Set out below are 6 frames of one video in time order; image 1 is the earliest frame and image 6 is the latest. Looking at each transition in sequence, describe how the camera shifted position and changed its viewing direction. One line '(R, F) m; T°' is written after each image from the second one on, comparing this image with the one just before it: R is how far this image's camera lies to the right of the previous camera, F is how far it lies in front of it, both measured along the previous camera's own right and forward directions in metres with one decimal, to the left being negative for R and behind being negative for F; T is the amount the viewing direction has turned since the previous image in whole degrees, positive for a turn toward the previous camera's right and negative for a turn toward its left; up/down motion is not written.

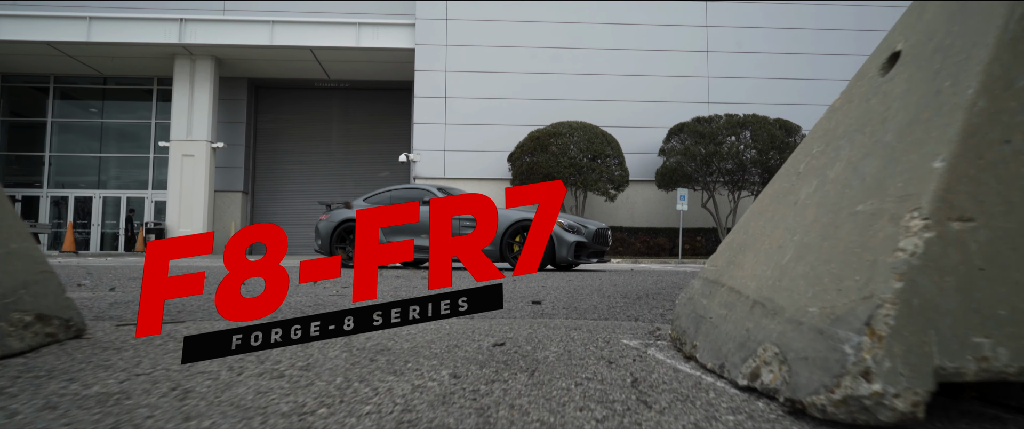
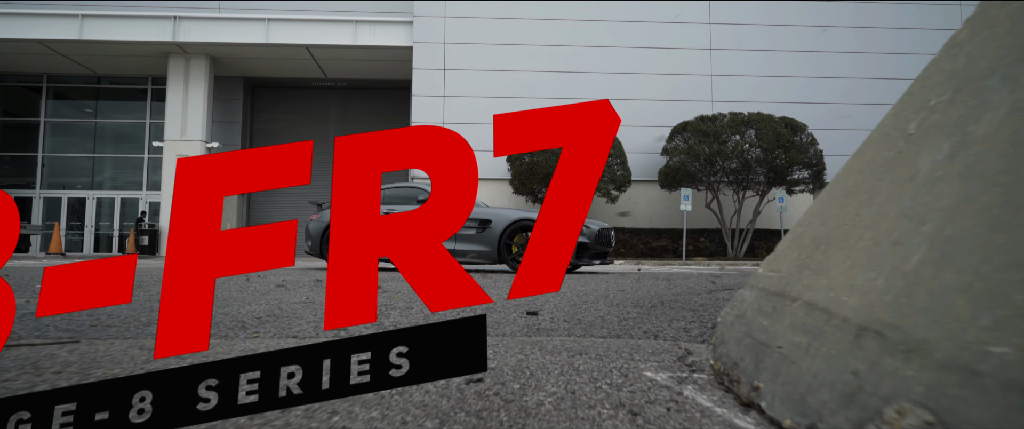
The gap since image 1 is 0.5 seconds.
(0.0, +0.4) m; 0°
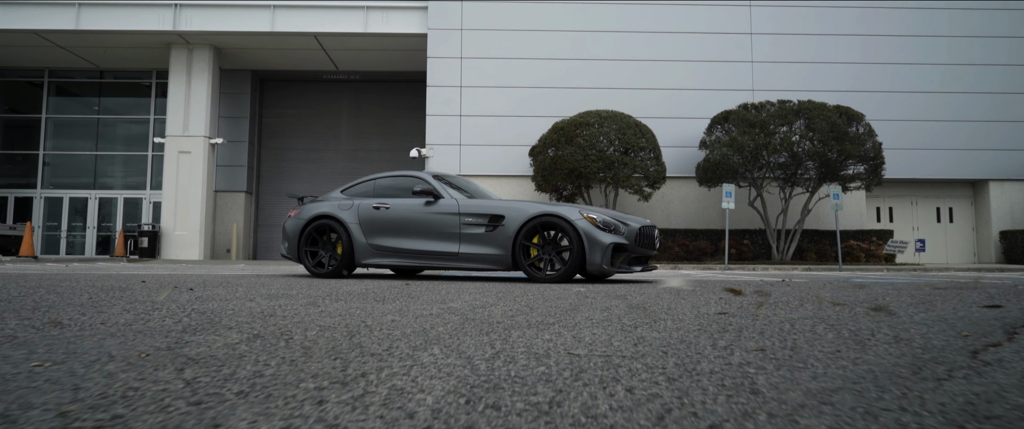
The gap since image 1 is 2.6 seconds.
(+0.1, +1.8) m; -2°
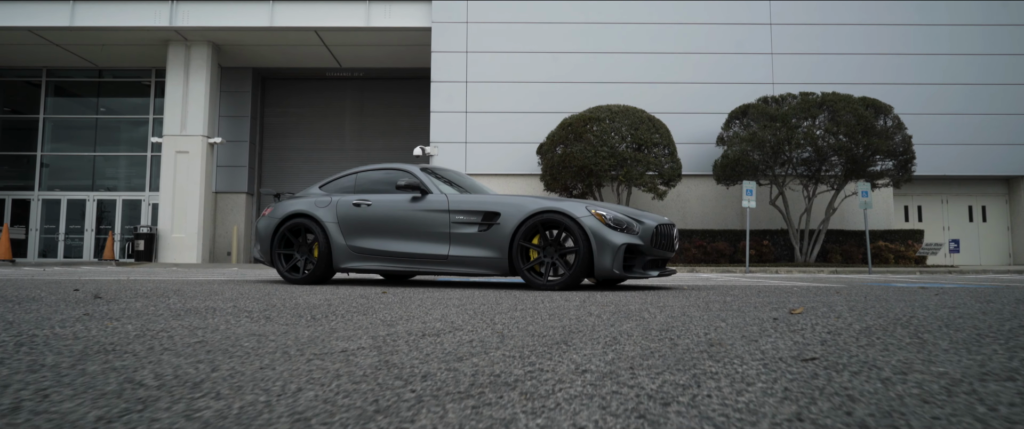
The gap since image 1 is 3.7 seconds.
(+0.1, +0.9) m; -1°
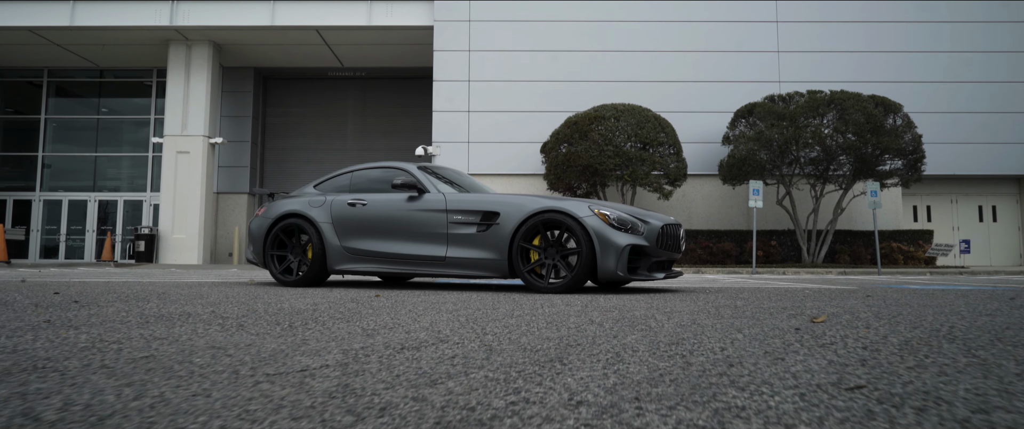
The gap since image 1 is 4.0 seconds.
(0.0, +0.2) m; 0°
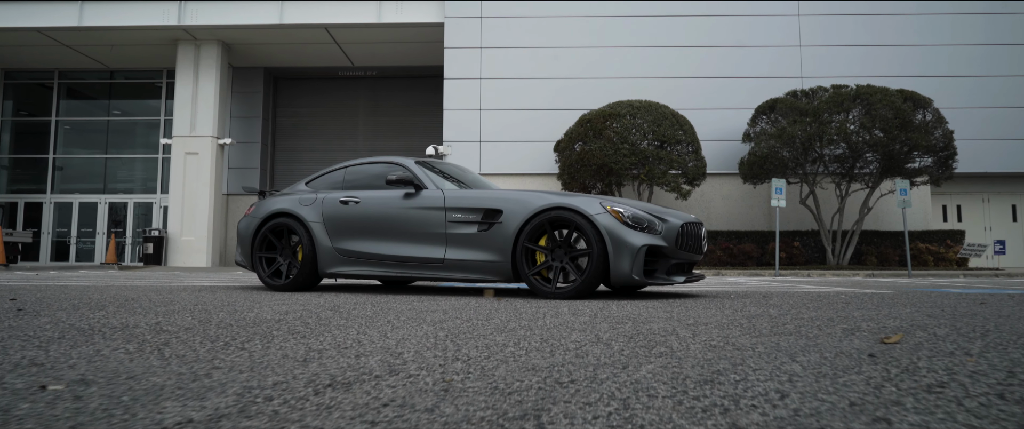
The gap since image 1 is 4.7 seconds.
(+0.1, +0.5) m; -1°
